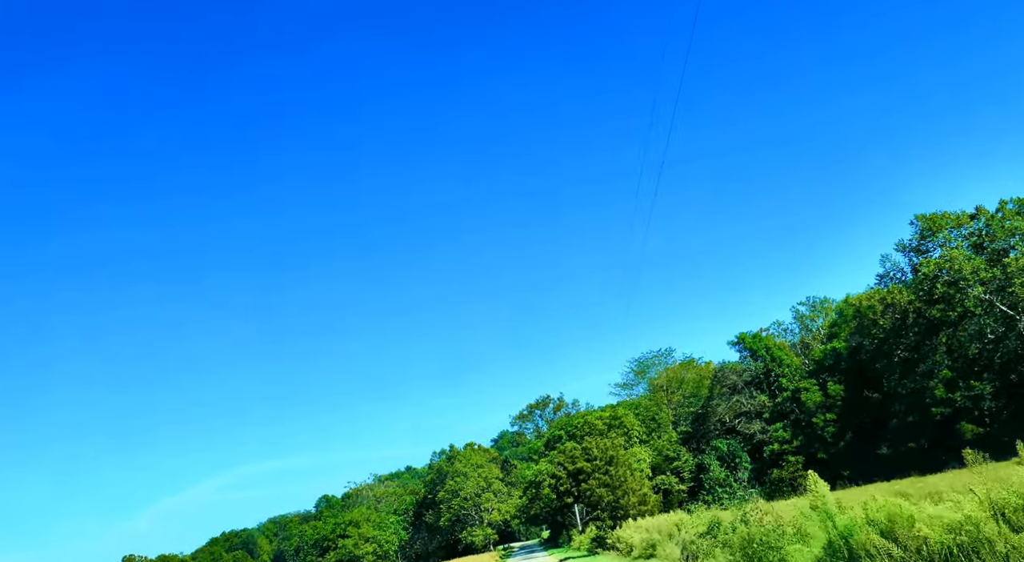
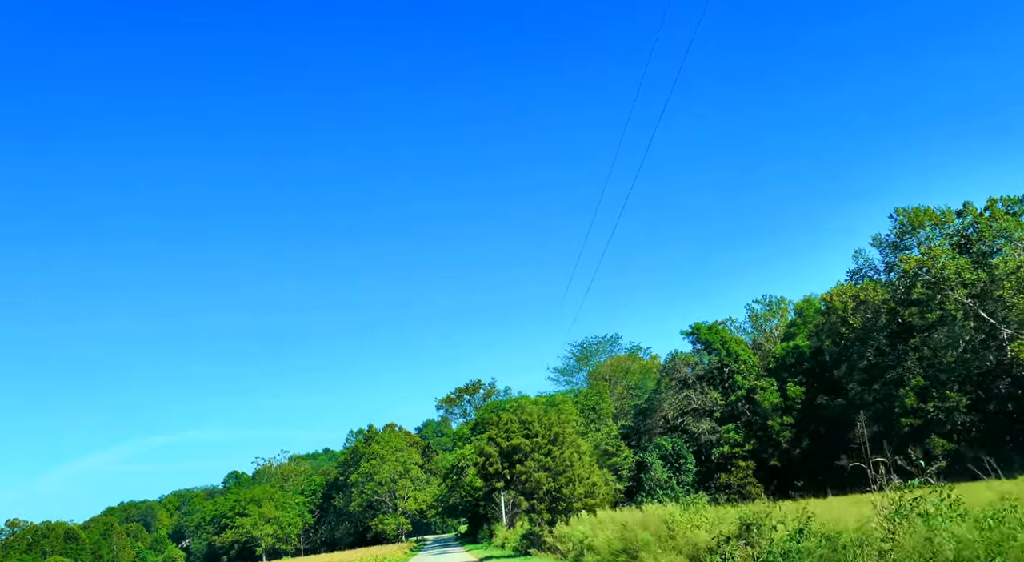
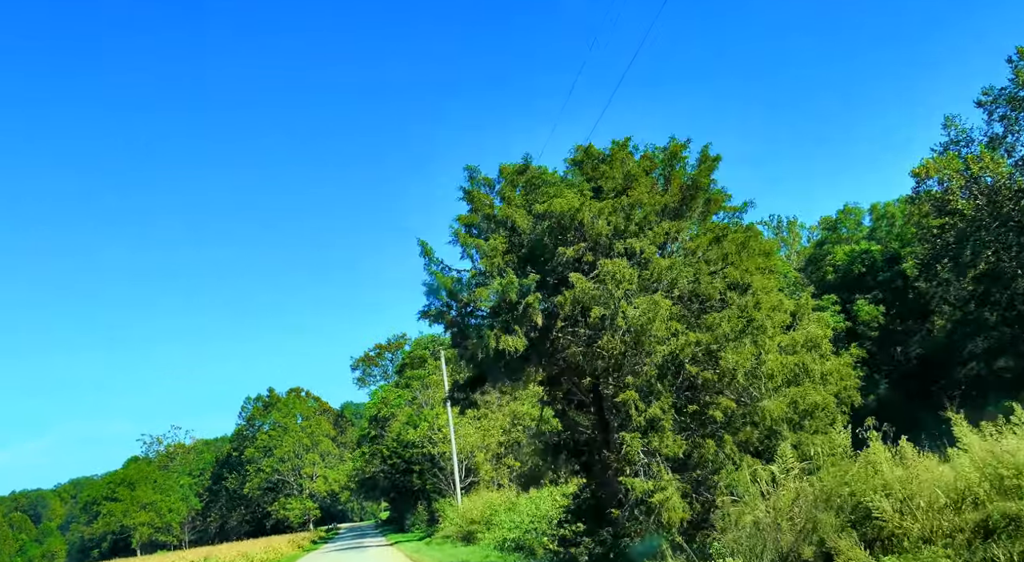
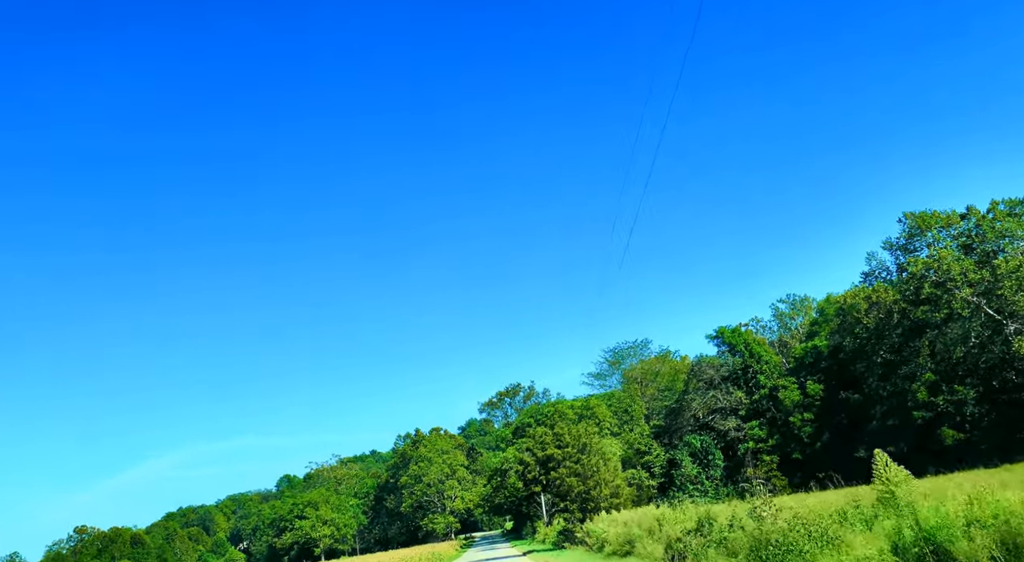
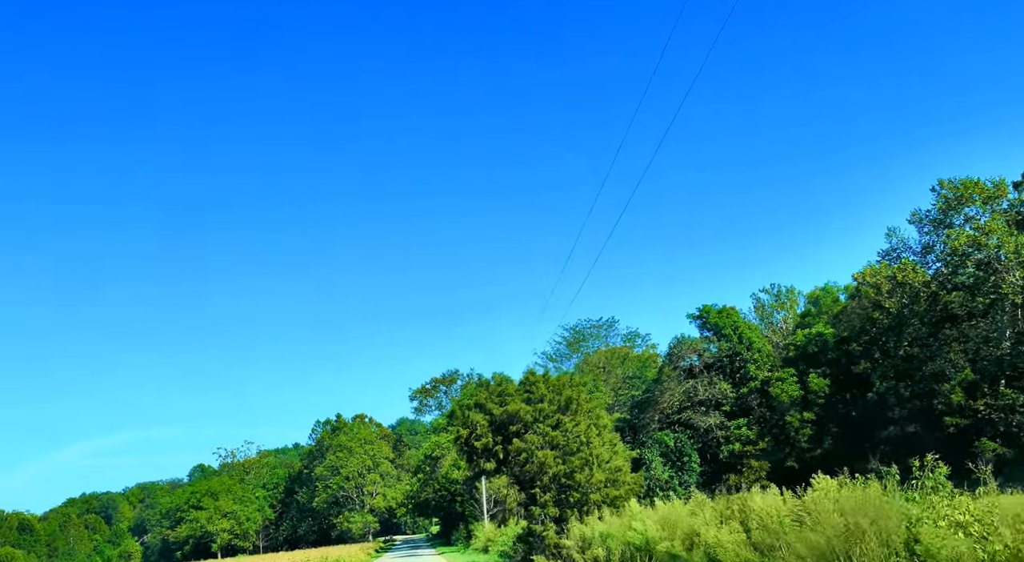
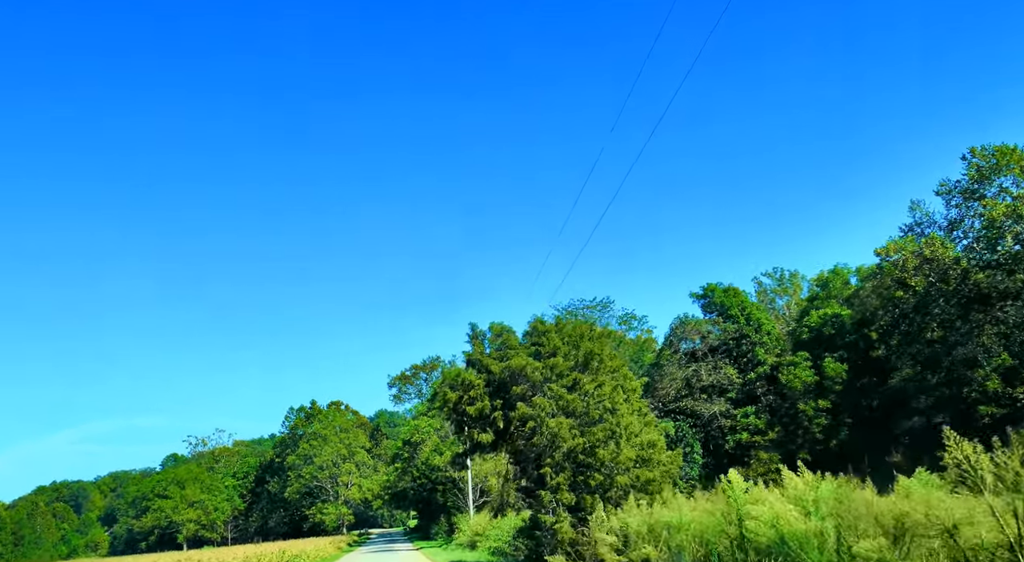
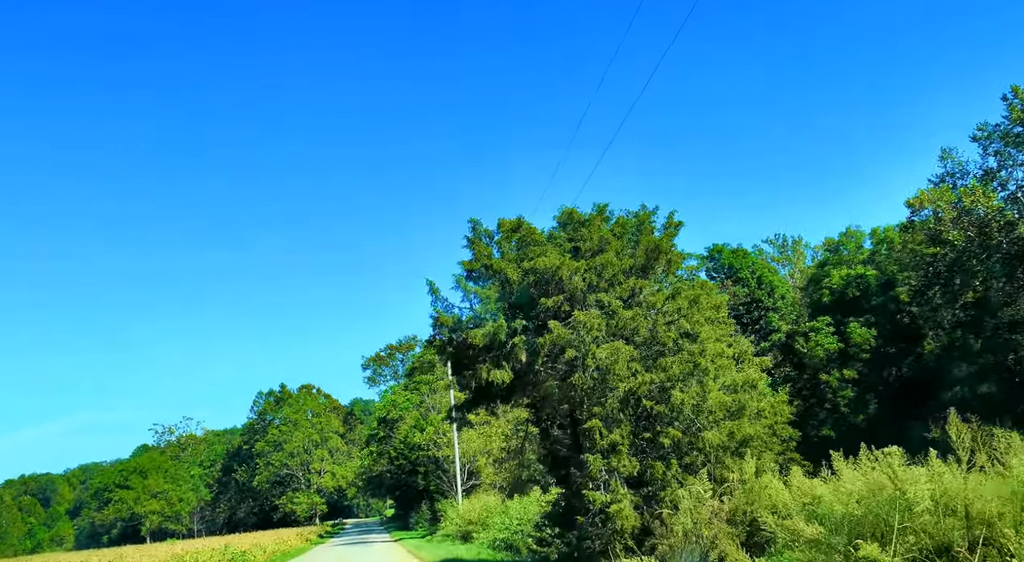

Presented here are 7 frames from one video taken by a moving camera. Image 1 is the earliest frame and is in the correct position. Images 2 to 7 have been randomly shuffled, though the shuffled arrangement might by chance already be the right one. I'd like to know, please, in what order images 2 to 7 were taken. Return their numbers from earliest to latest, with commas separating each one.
4, 2, 5, 6, 7, 3
